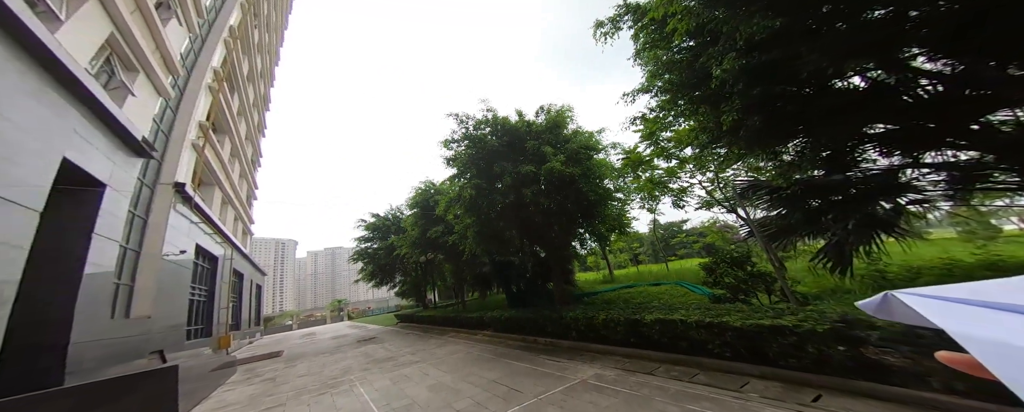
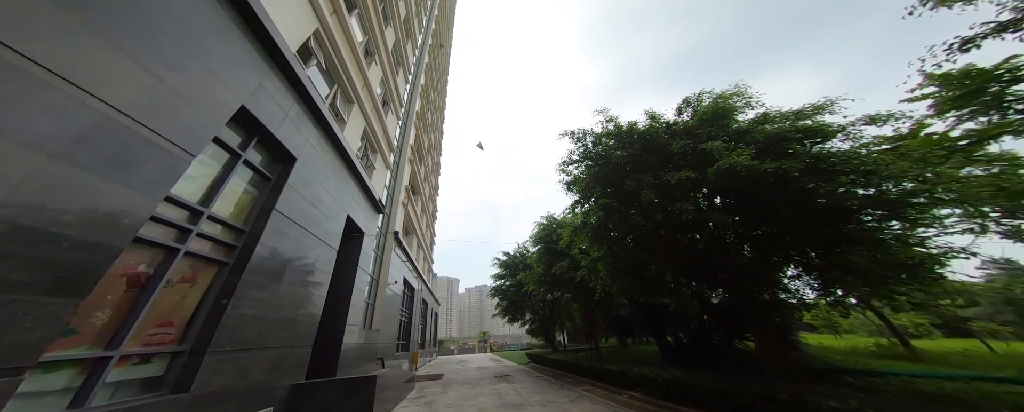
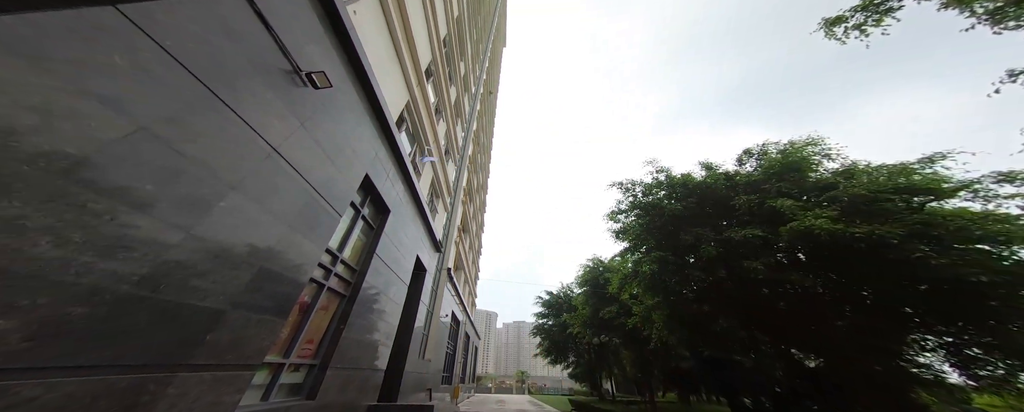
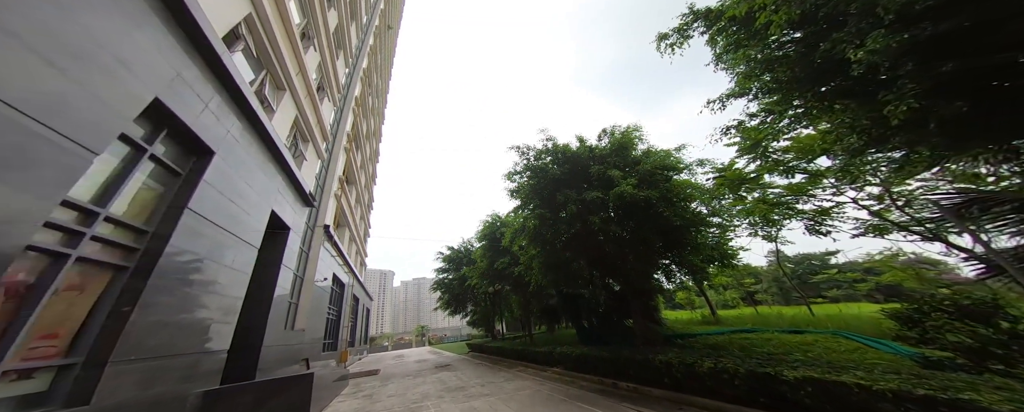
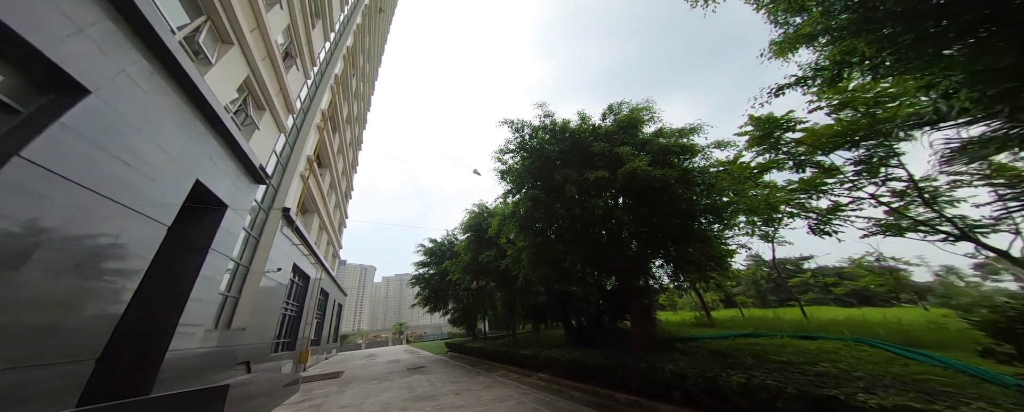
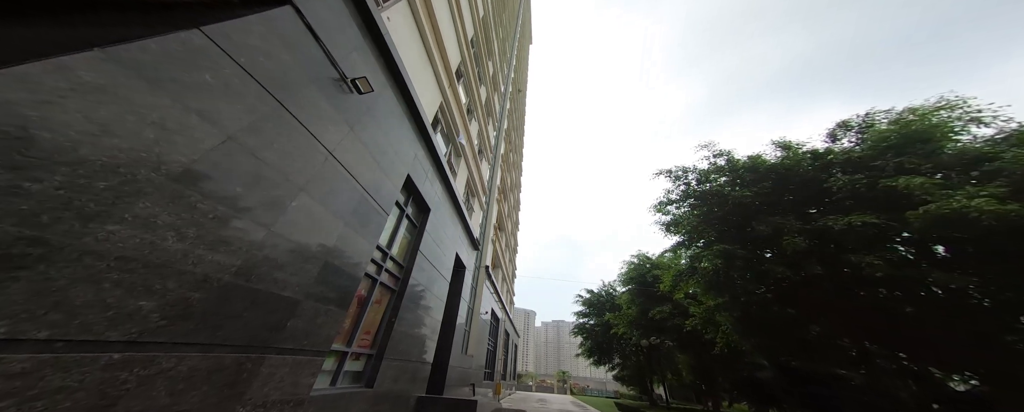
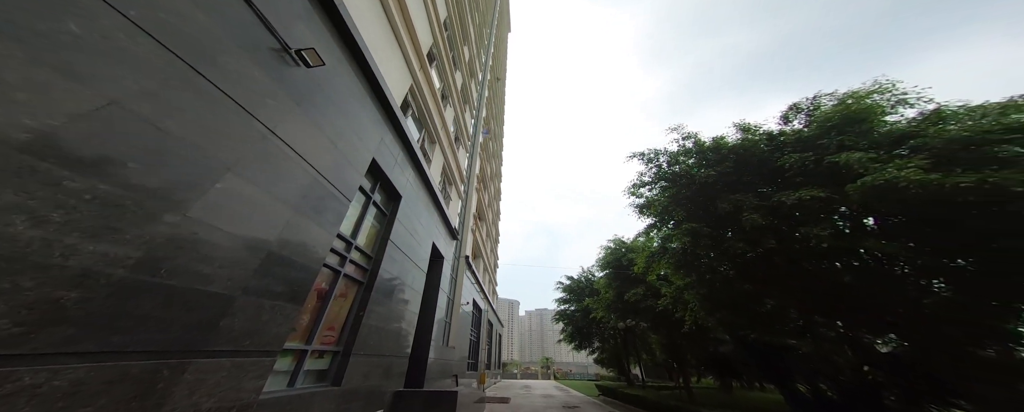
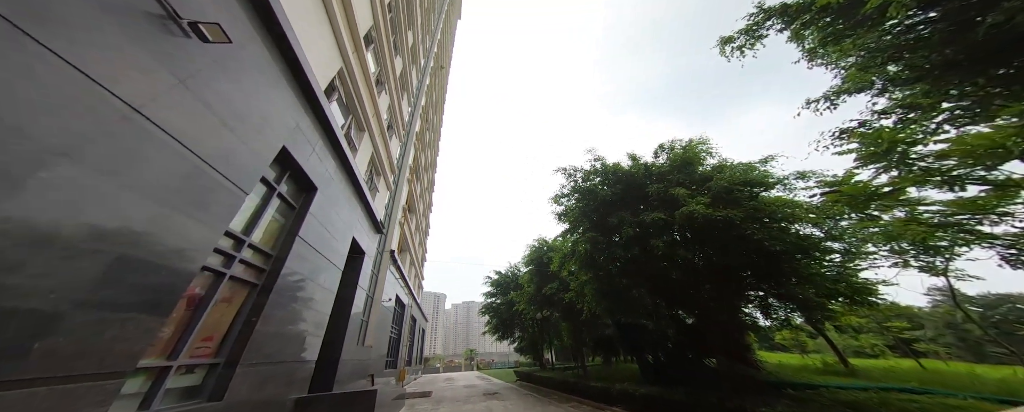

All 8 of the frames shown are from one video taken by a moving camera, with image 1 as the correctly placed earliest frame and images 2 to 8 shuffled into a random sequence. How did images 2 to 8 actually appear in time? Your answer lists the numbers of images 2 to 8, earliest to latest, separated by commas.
4, 8, 3, 6, 7, 2, 5
